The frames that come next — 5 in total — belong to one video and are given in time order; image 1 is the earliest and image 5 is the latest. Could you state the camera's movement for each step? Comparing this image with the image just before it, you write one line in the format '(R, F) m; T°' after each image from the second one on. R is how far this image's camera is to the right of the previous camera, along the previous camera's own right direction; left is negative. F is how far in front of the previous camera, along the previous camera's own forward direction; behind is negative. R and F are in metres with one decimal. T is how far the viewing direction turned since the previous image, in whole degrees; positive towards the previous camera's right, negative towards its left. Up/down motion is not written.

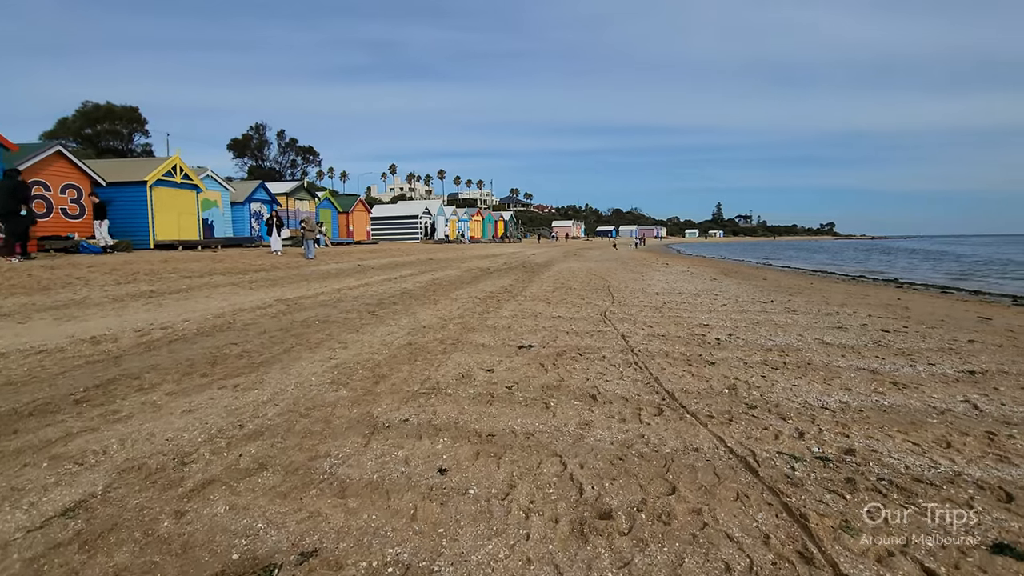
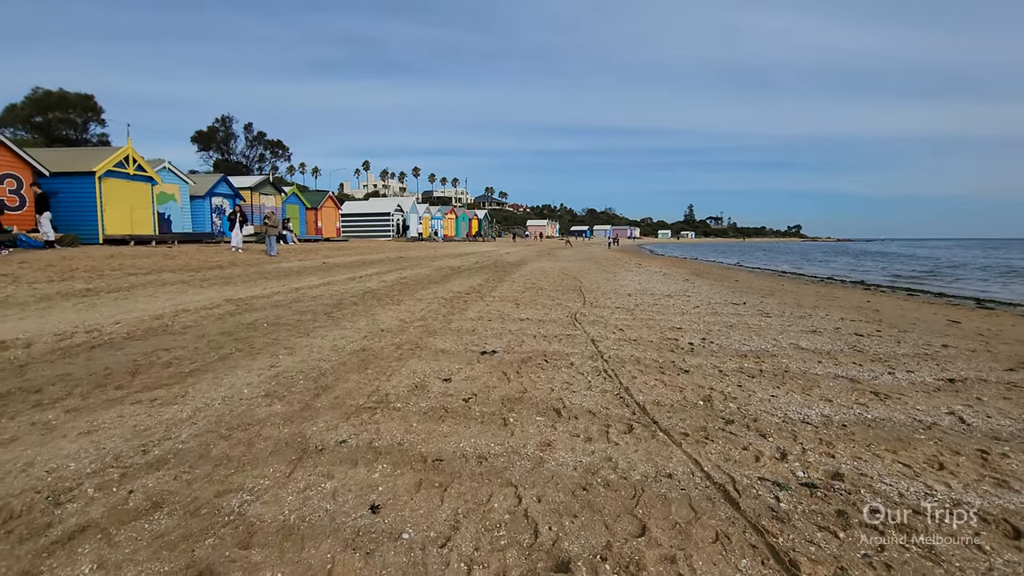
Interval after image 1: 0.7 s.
(+0.2, +0.5) m; +3°
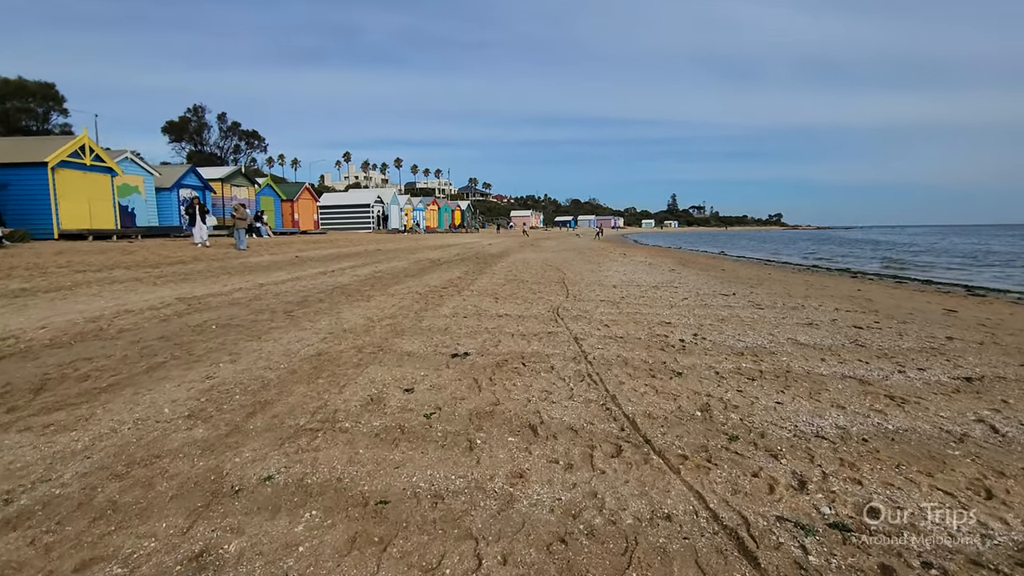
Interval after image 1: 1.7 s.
(+0.1, +0.7) m; +2°
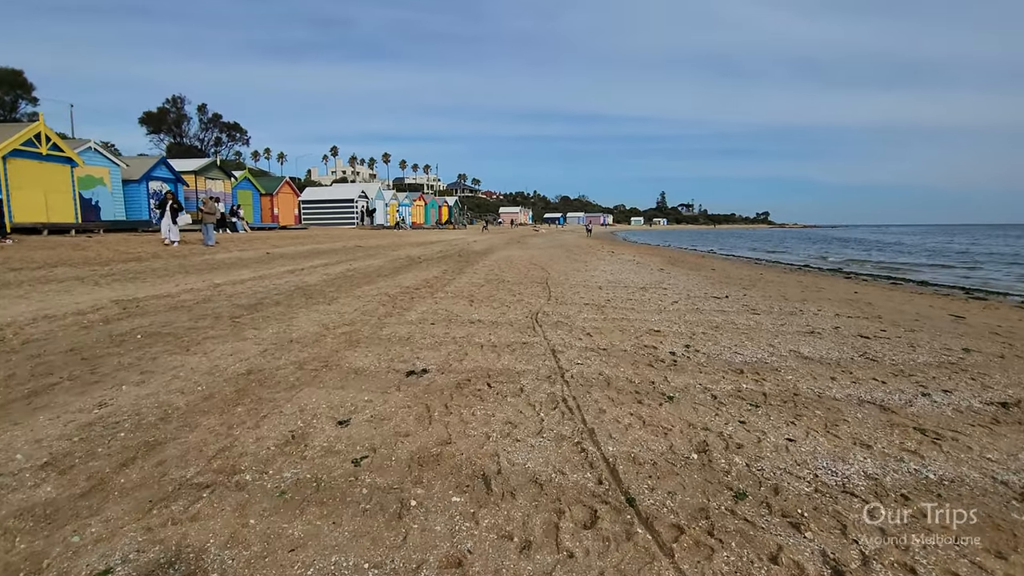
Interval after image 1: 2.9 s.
(+0.2, +0.9) m; +1°
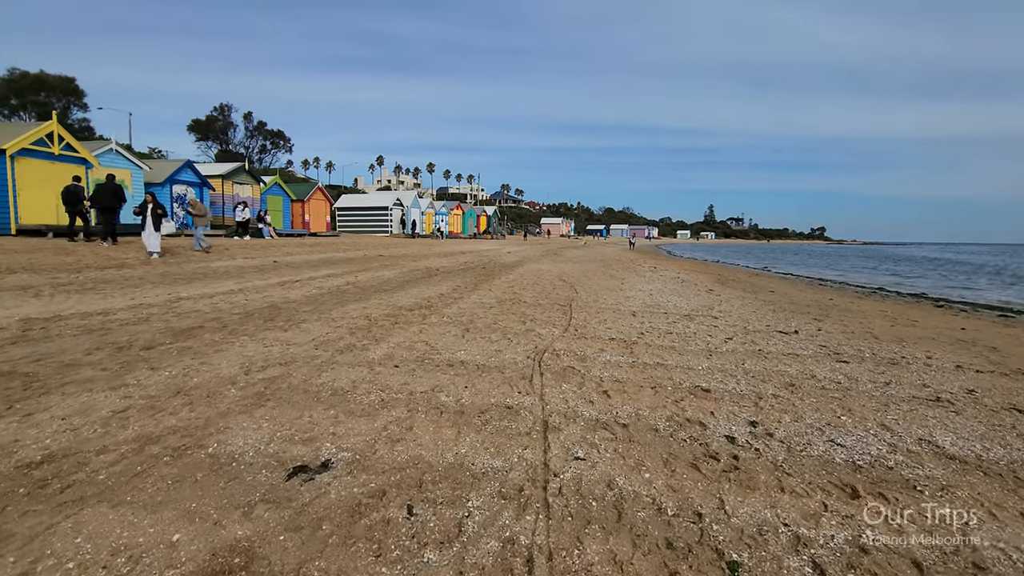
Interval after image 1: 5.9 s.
(+0.6, +2.2) m; -5°
